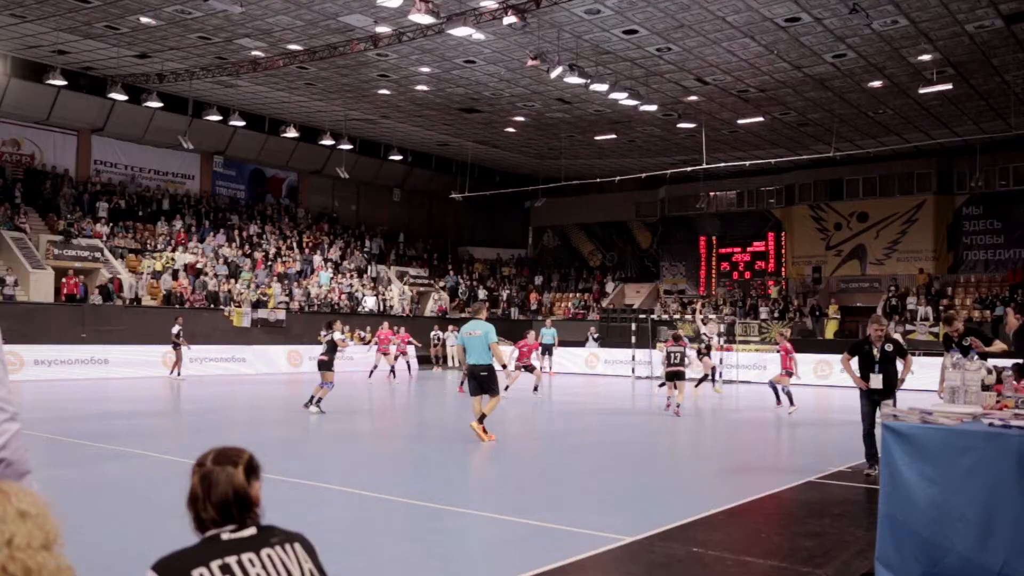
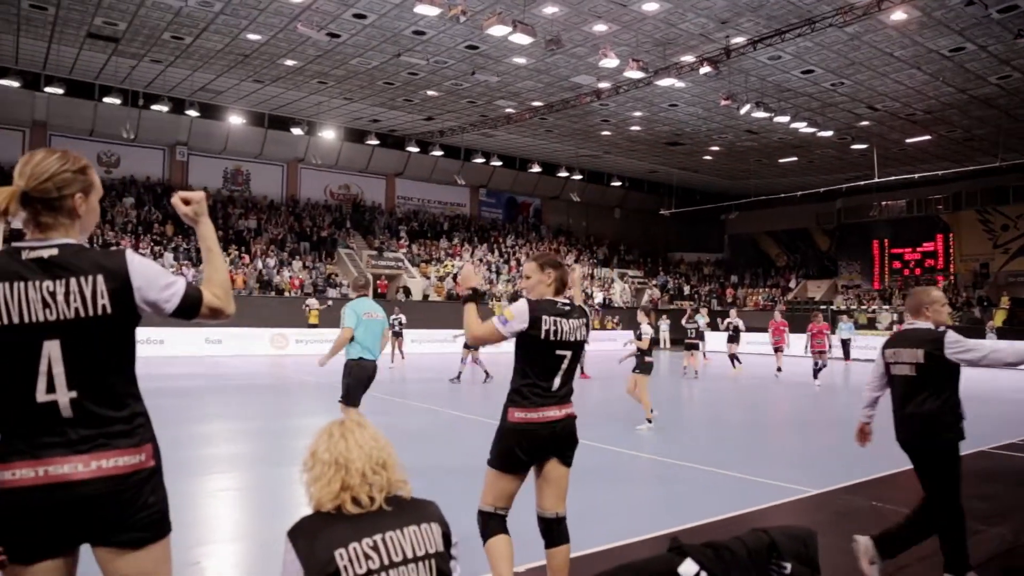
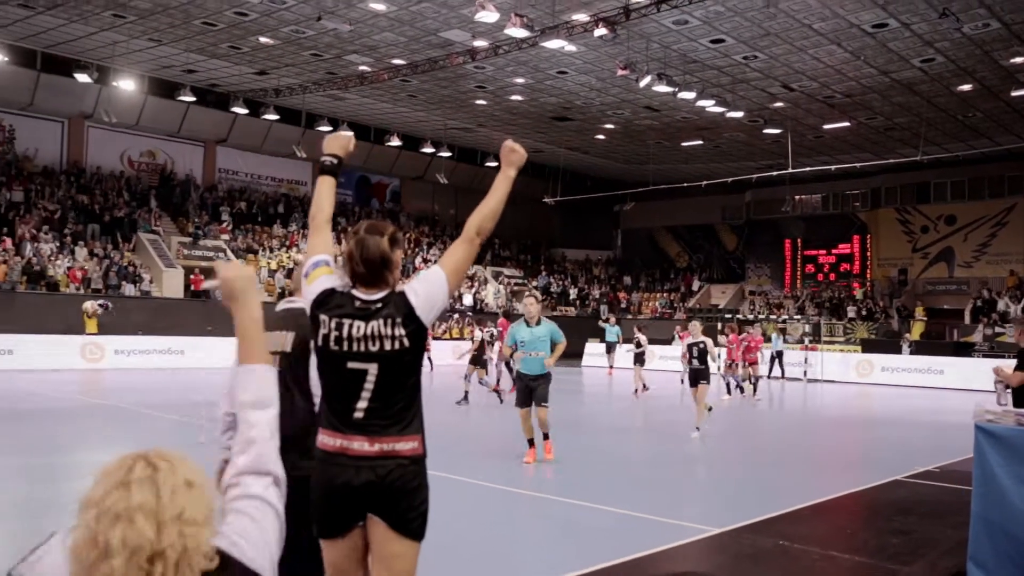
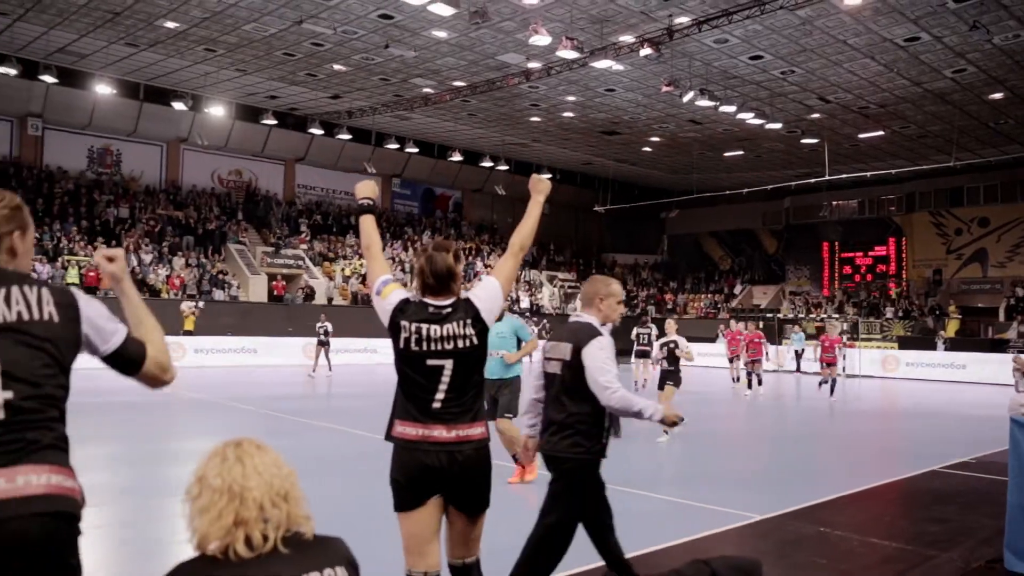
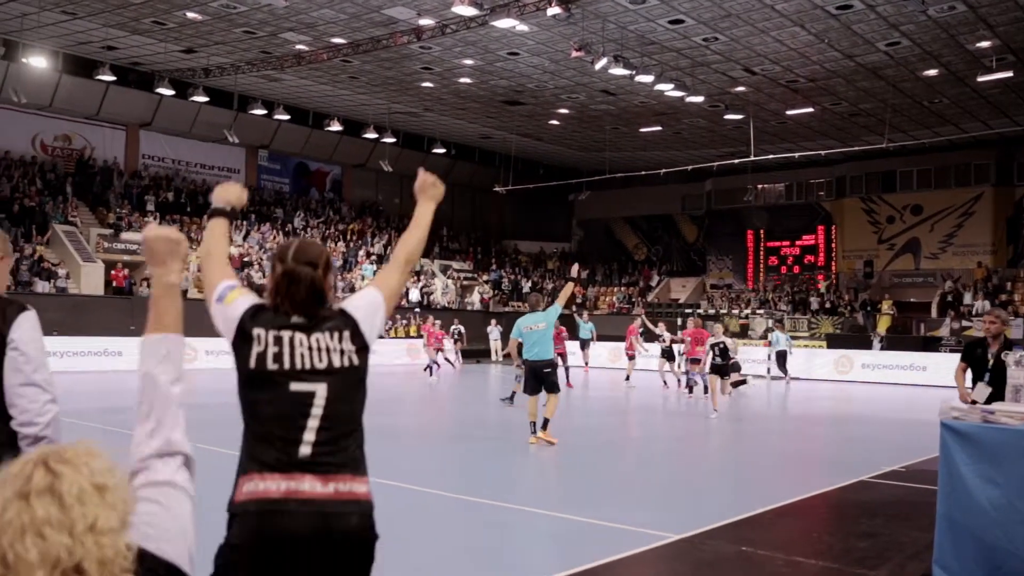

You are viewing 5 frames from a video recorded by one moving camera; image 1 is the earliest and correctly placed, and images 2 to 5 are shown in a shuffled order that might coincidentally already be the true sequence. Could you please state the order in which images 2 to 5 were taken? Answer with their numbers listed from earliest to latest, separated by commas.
5, 3, 4, 2
